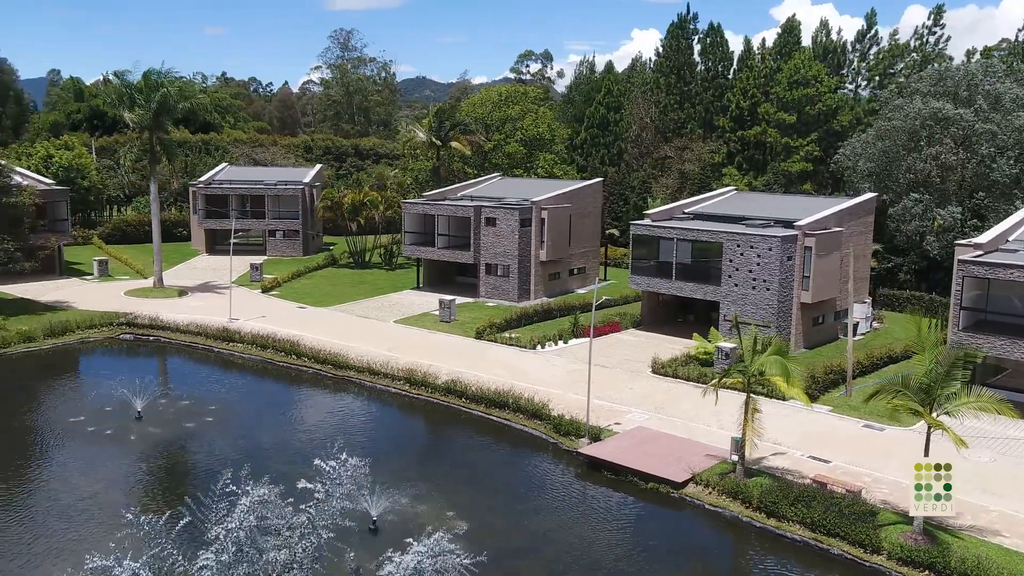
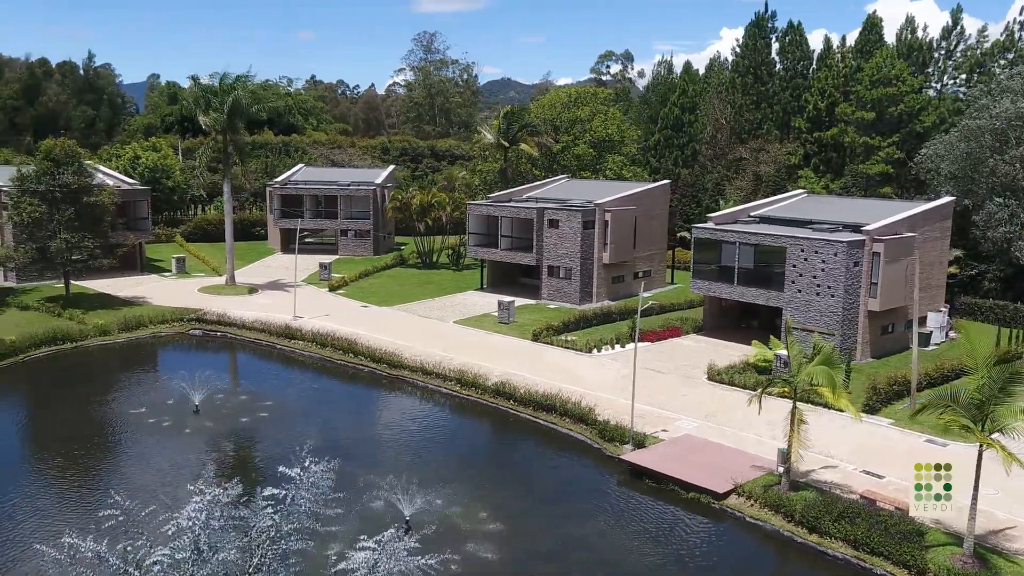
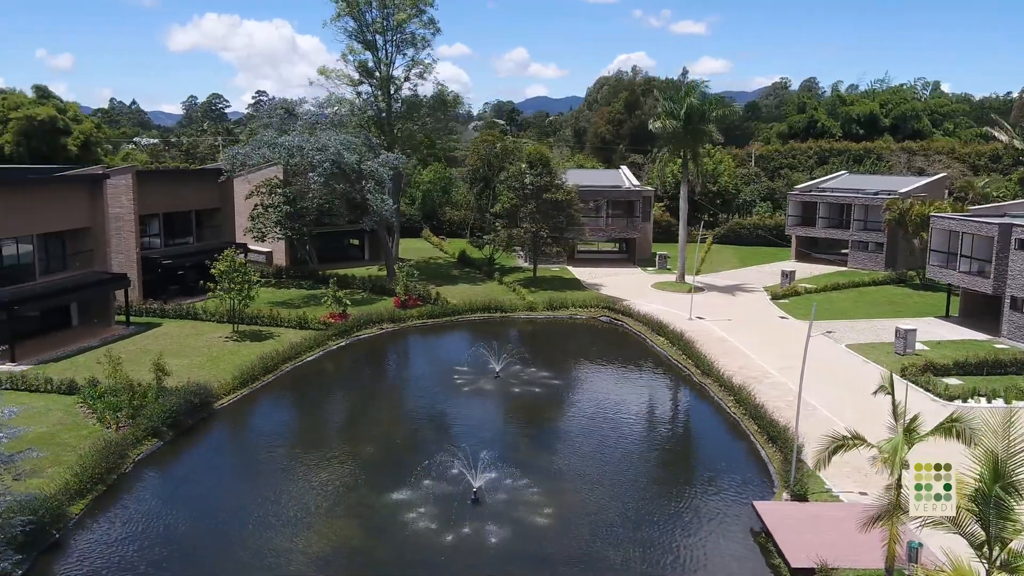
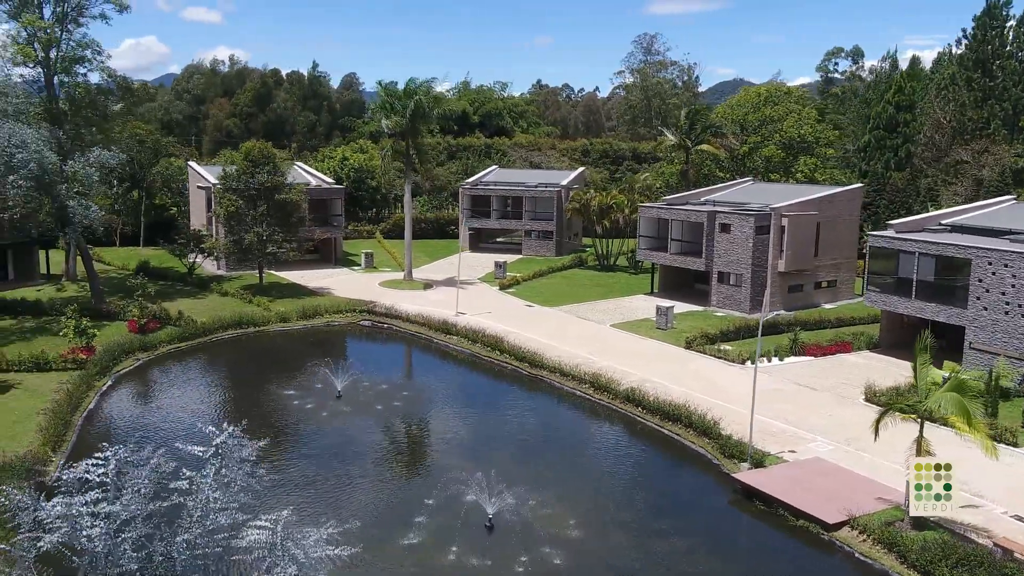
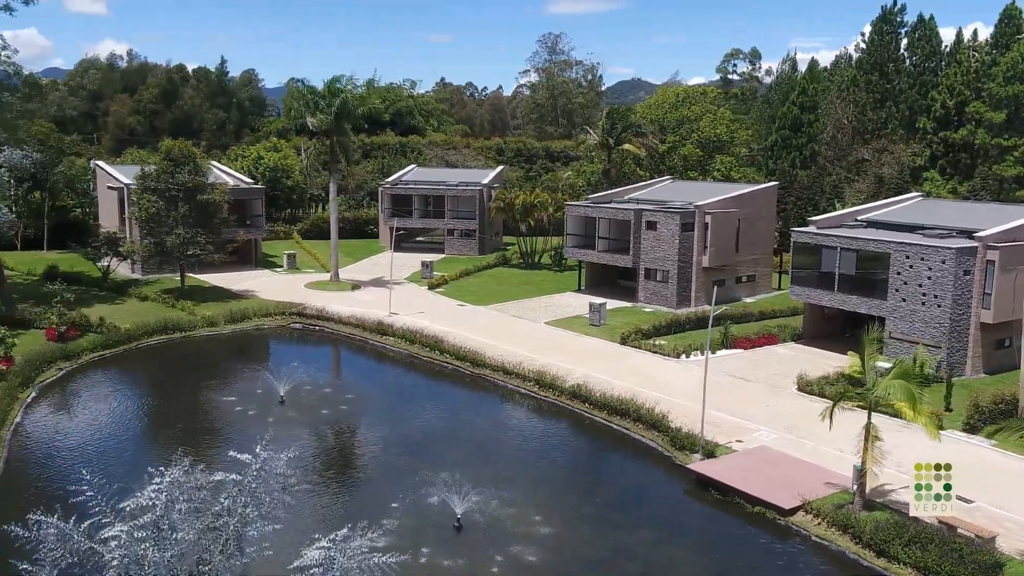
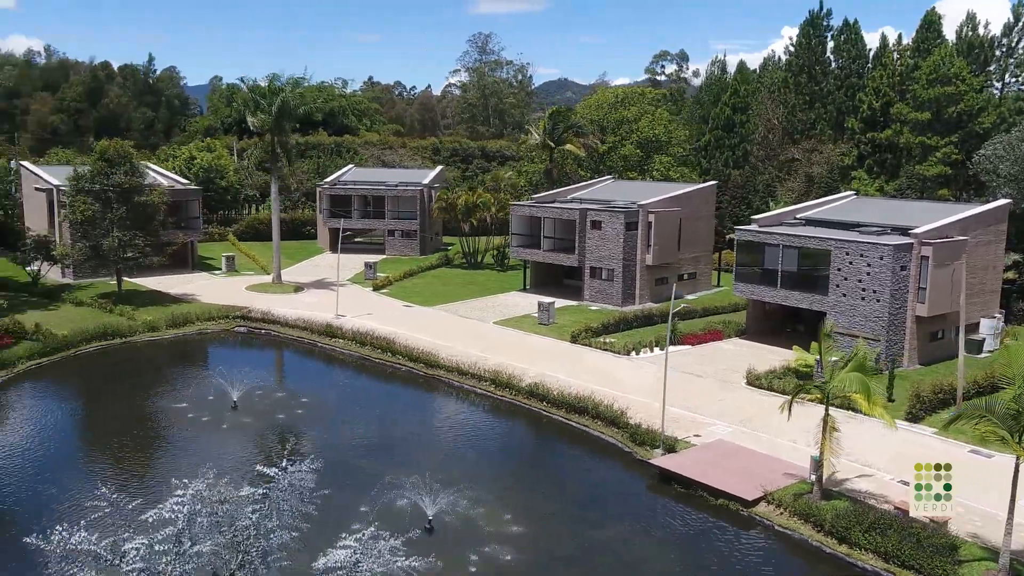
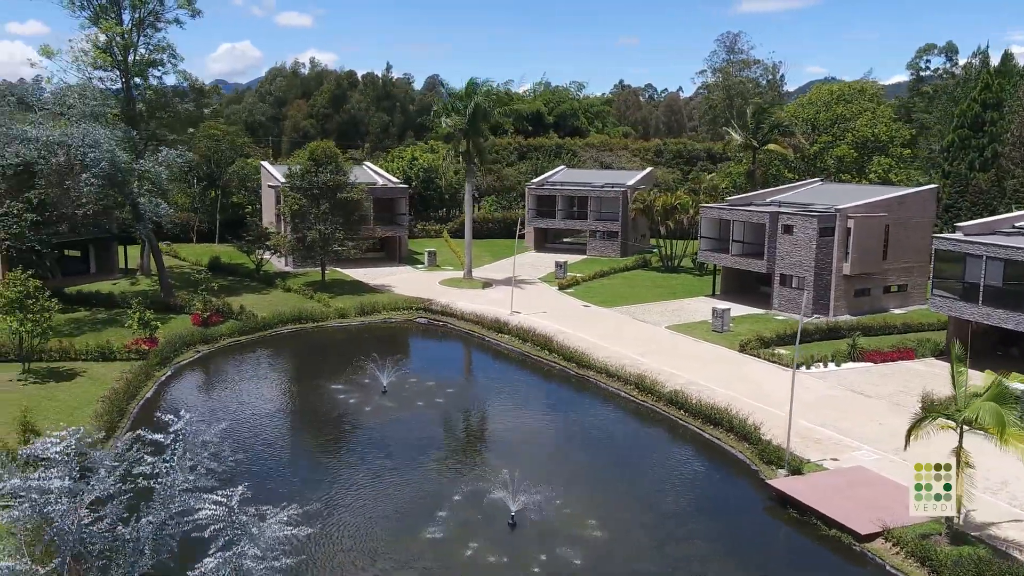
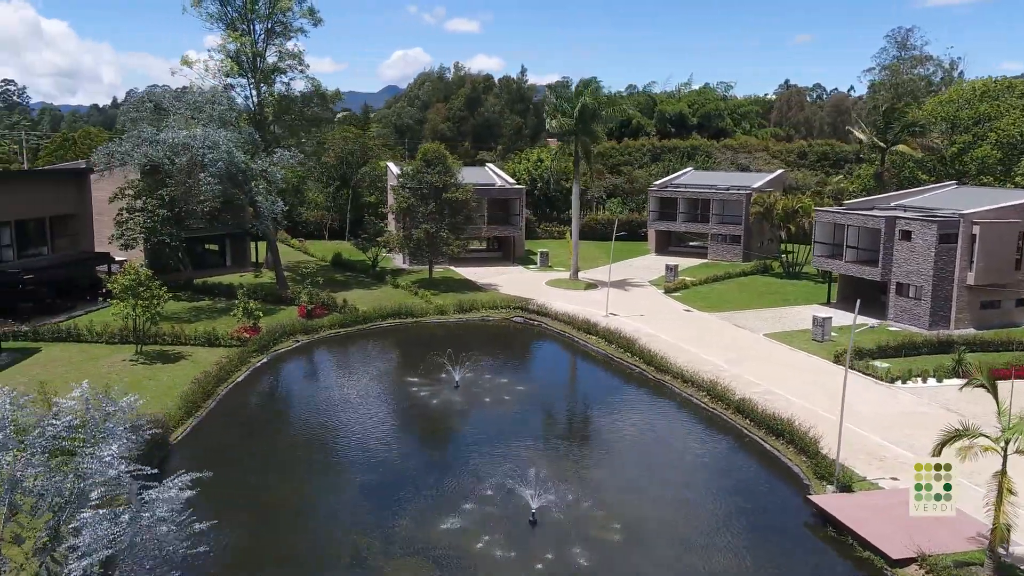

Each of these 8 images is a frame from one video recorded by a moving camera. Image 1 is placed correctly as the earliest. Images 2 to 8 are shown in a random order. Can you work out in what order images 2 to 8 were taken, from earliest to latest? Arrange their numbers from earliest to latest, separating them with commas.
2, 6, 5, 4, 7, 8, 3
